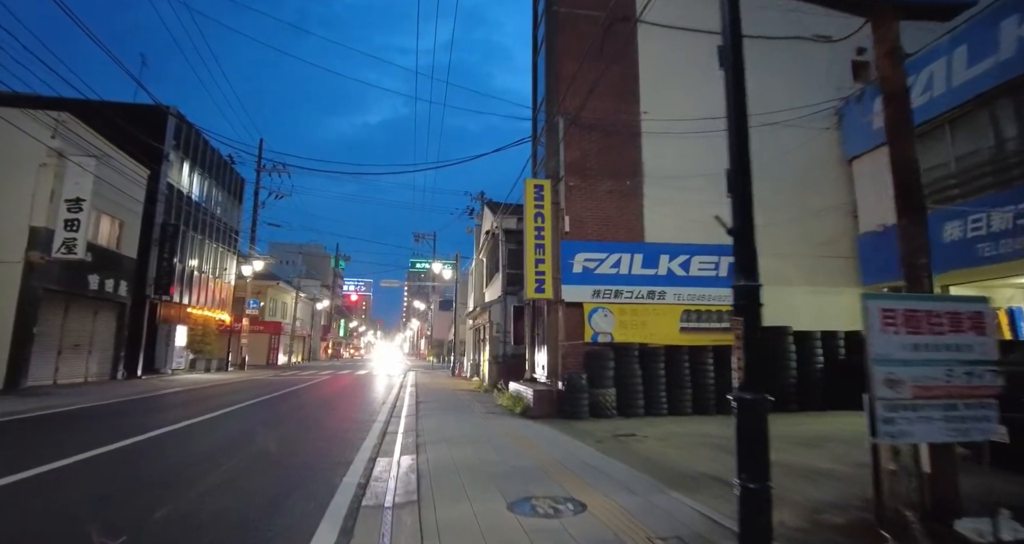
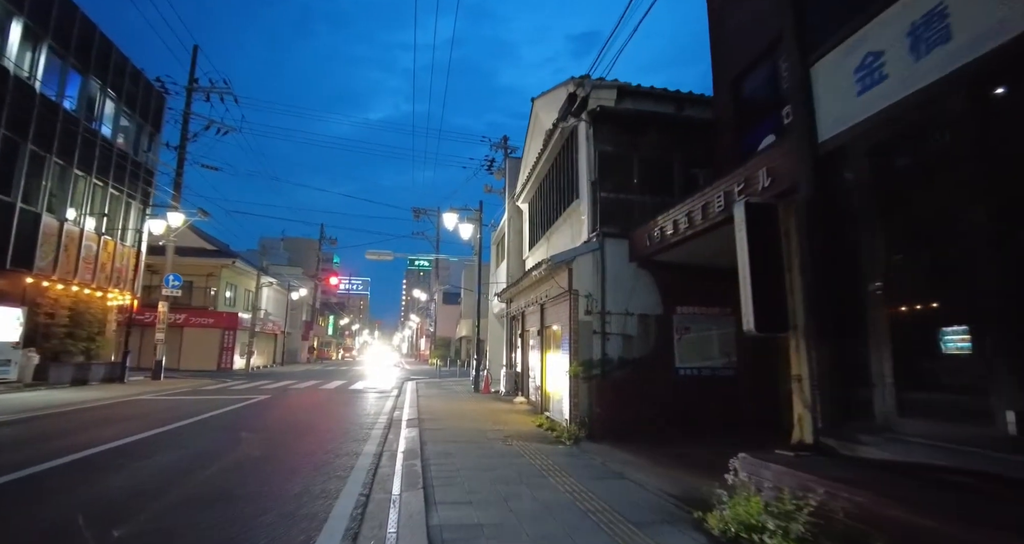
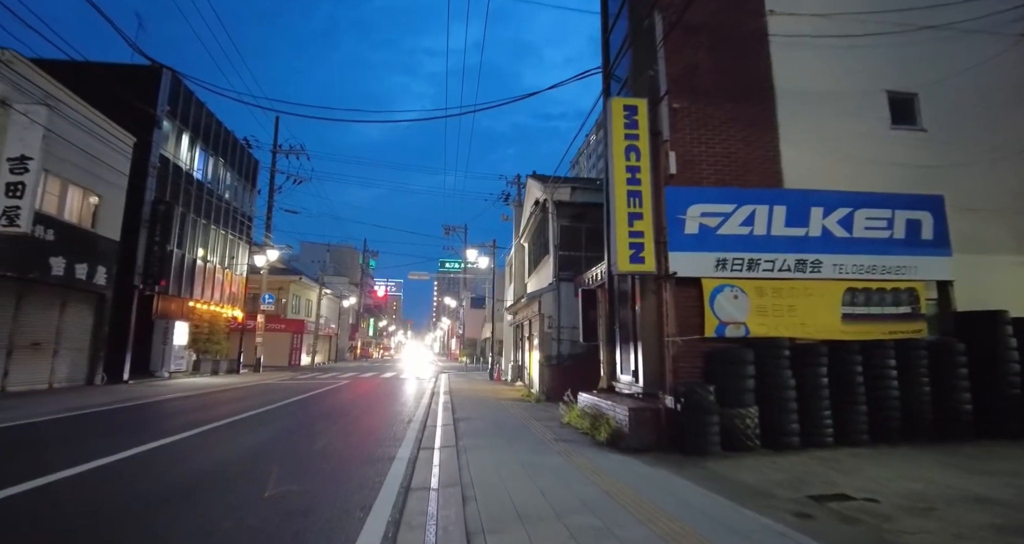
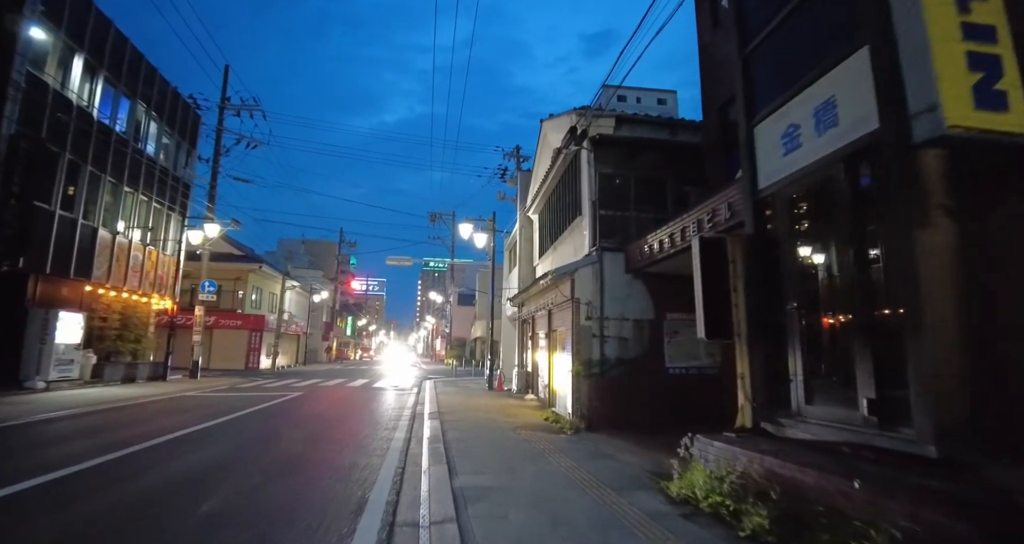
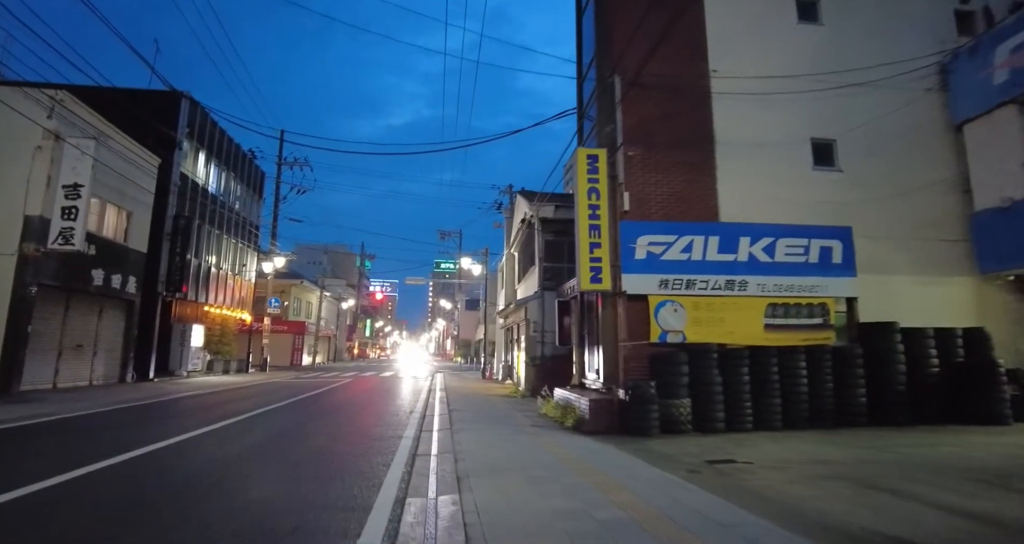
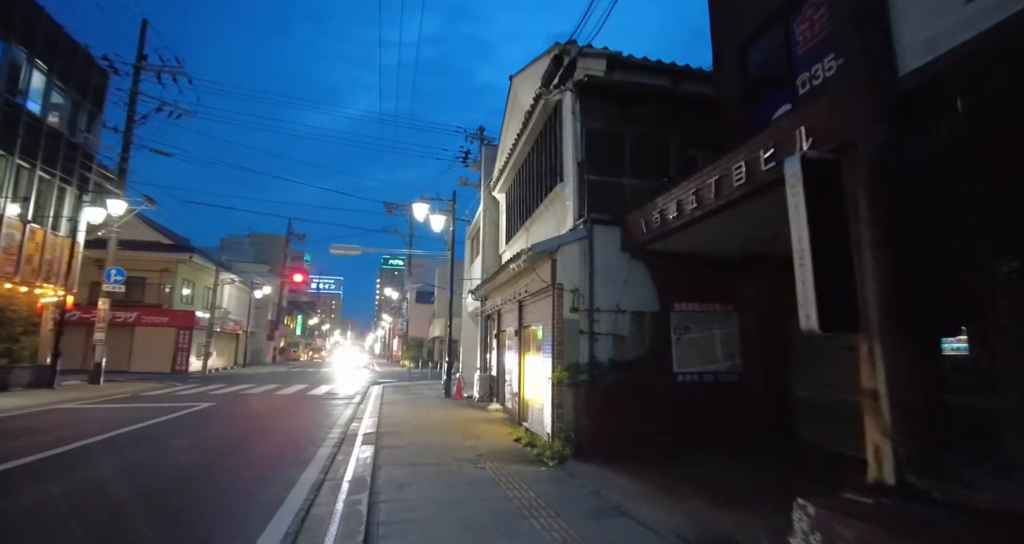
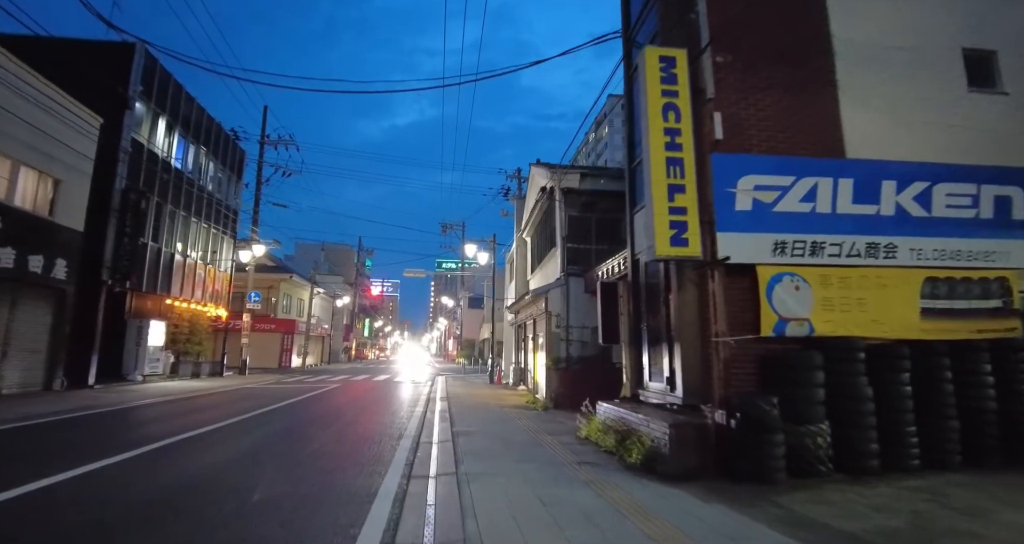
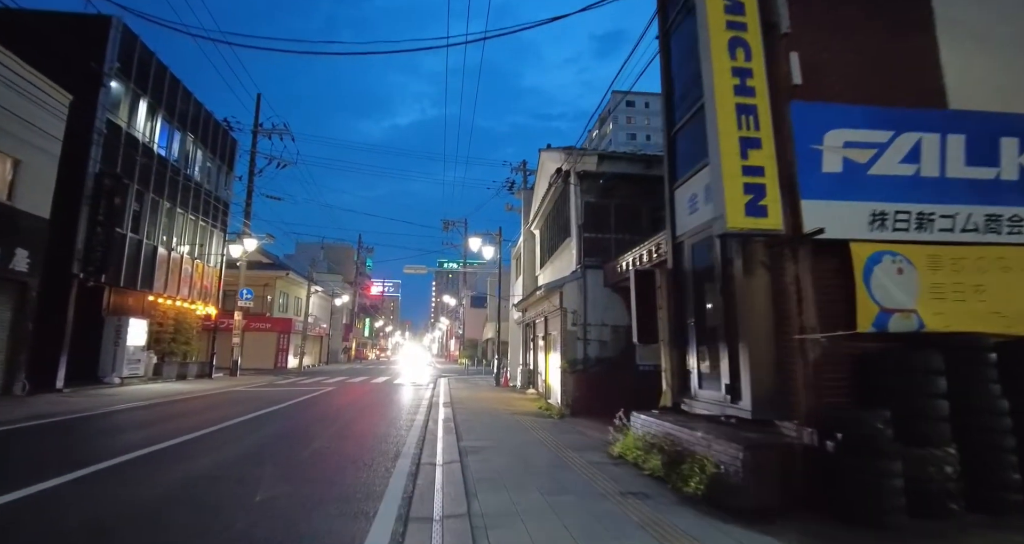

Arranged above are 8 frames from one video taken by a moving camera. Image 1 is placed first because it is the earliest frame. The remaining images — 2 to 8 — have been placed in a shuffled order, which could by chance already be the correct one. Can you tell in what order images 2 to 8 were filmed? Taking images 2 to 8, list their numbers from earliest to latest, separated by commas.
5, 3, 7, 8, 4, 2, 6
